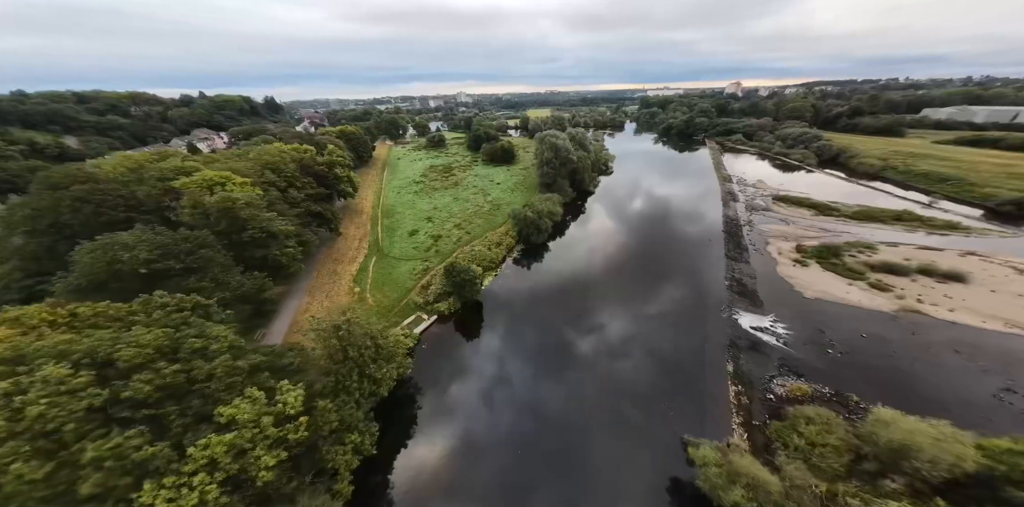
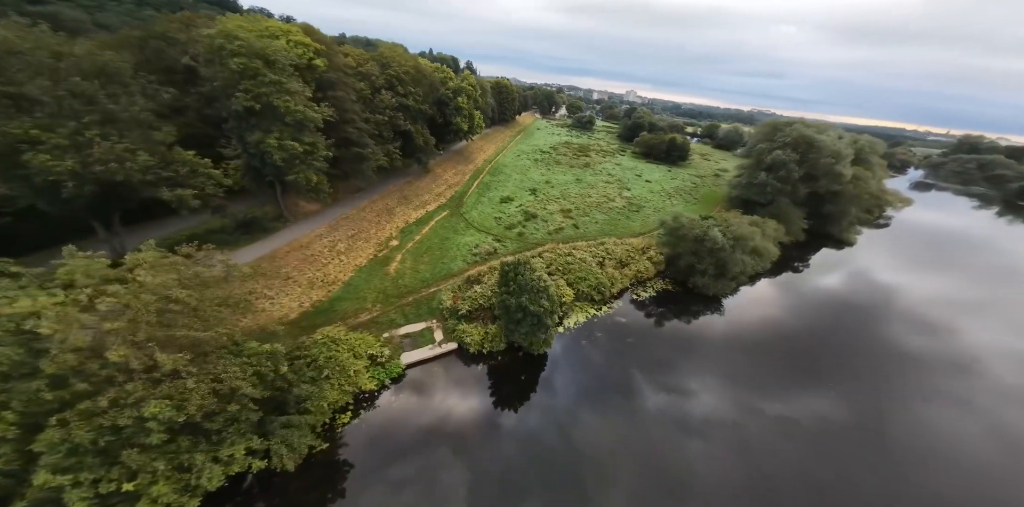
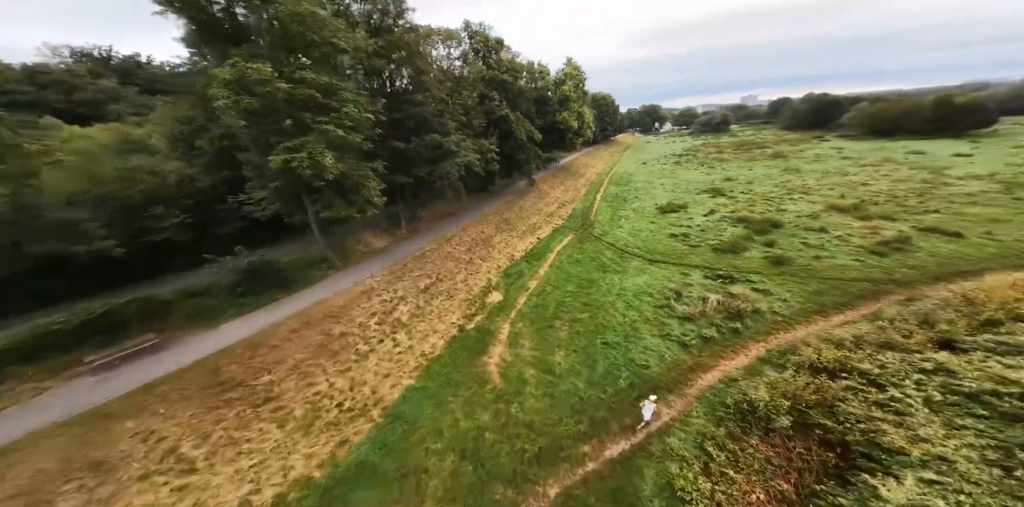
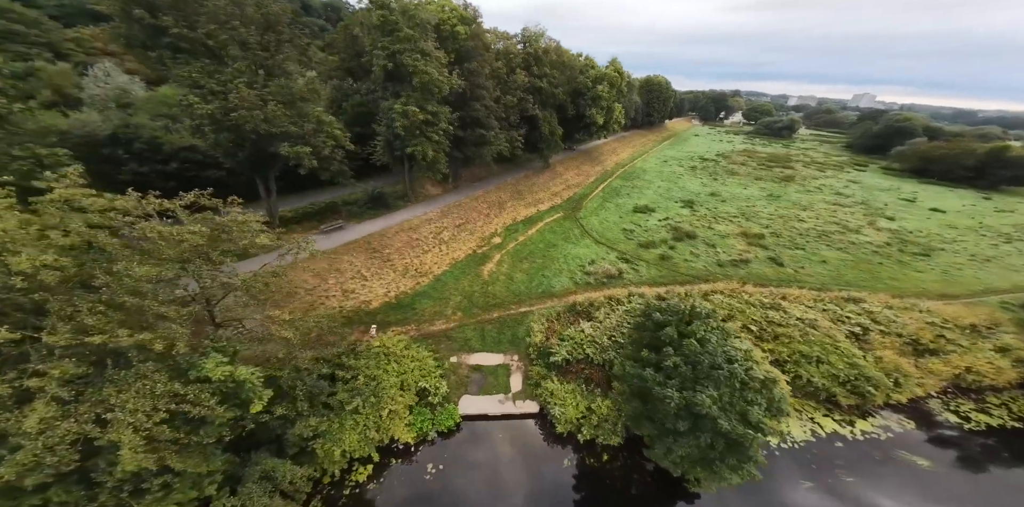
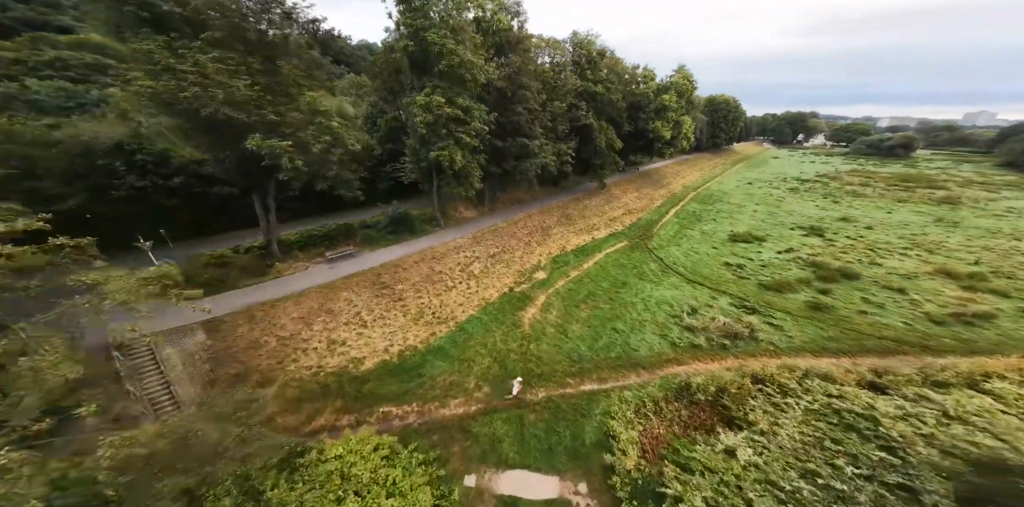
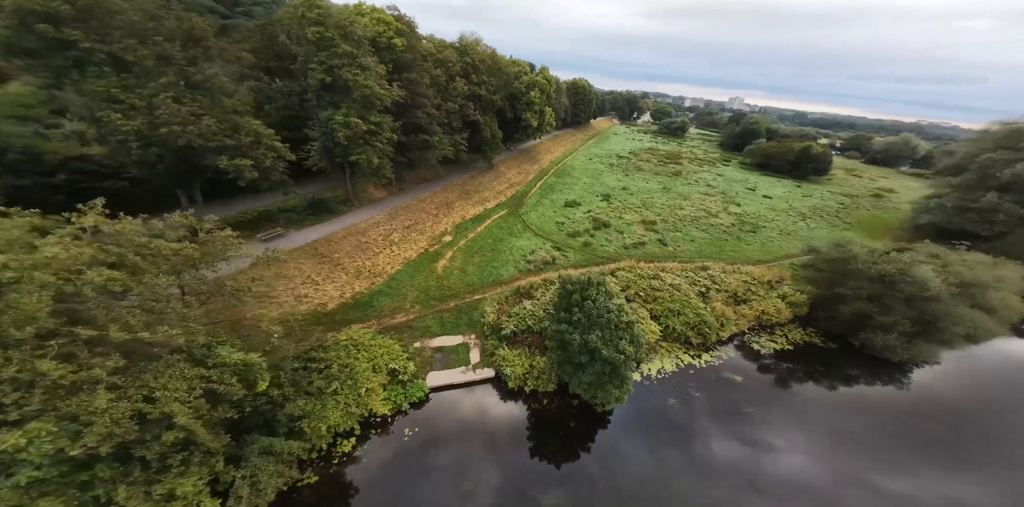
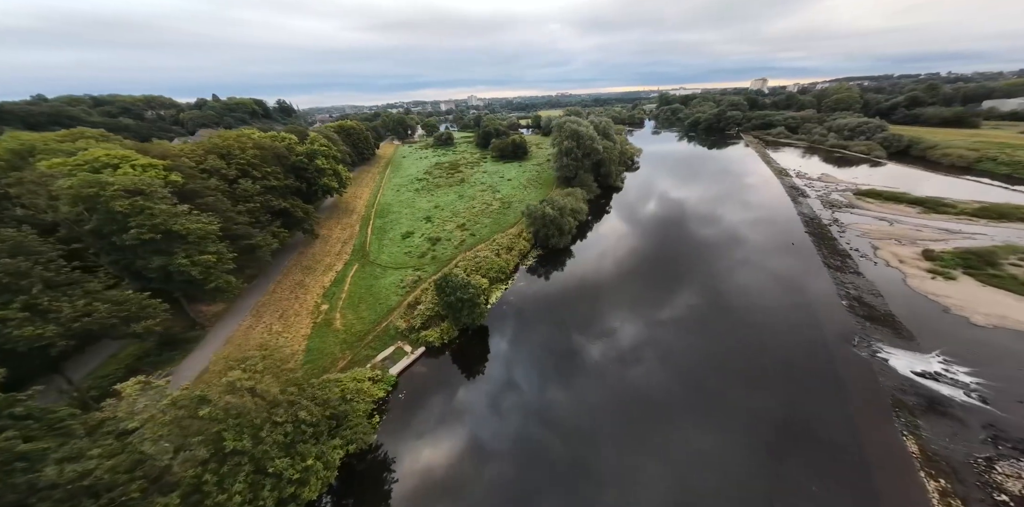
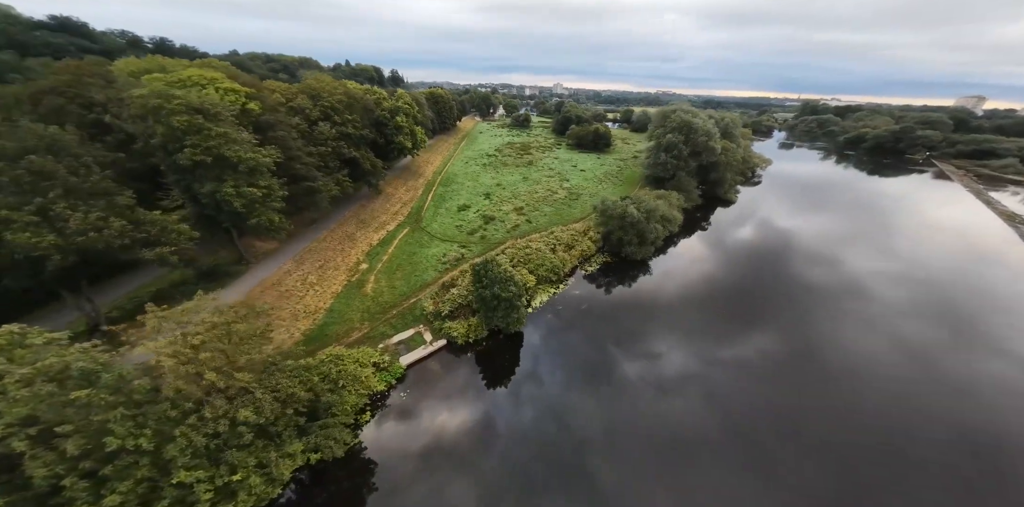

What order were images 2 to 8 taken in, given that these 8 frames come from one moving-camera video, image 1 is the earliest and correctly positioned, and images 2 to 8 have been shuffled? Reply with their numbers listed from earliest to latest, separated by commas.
7, 8, 2, 6, 4, 5, 3
